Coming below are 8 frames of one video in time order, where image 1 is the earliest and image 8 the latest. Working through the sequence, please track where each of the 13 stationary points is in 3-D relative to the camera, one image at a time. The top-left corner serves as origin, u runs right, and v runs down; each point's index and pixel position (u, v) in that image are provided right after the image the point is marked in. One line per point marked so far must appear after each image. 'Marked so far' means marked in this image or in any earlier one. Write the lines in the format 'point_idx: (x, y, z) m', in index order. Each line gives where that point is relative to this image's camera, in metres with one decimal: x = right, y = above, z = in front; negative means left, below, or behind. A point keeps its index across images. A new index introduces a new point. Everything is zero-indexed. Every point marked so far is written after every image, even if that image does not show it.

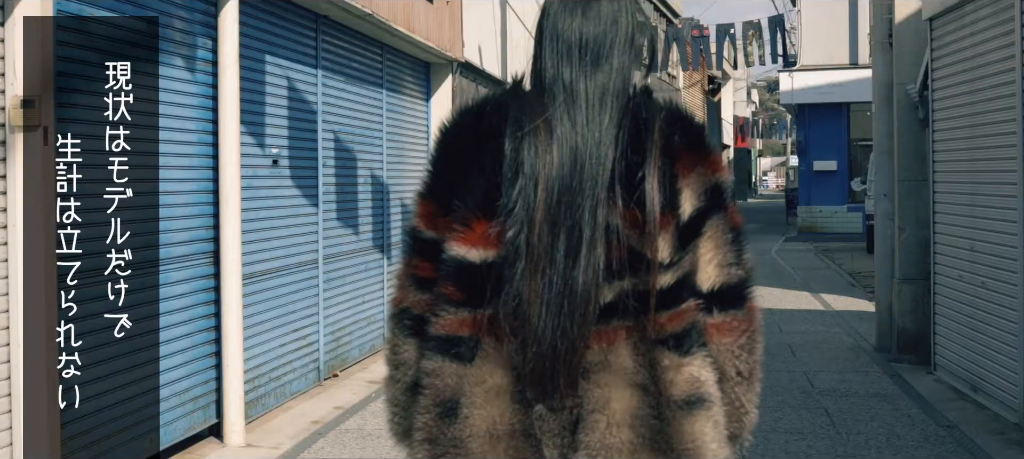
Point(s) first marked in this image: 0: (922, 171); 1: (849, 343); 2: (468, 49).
0: (+3.4, +0.5, +8.1) m
1: (+3.1, -1.1, +9.0) m
2: (-0.5, +2.1, +11.4) m
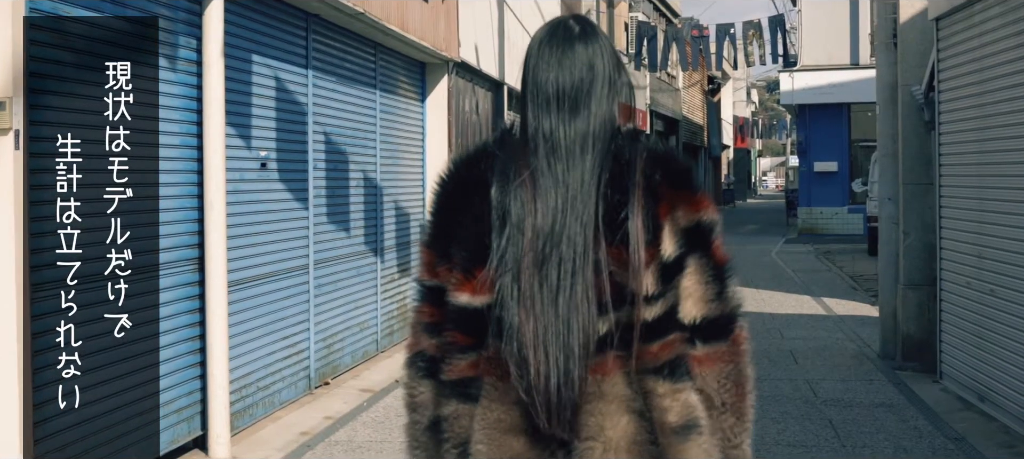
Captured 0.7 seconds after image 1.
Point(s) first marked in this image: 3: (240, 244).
0: (+3.4, +0.4, +7.9) m
1: (+3.0, -1.1, +8.8) m
2: (-0.5, +2.1, +11.2) m
3: (-1.8, -0.1, +6.4) m
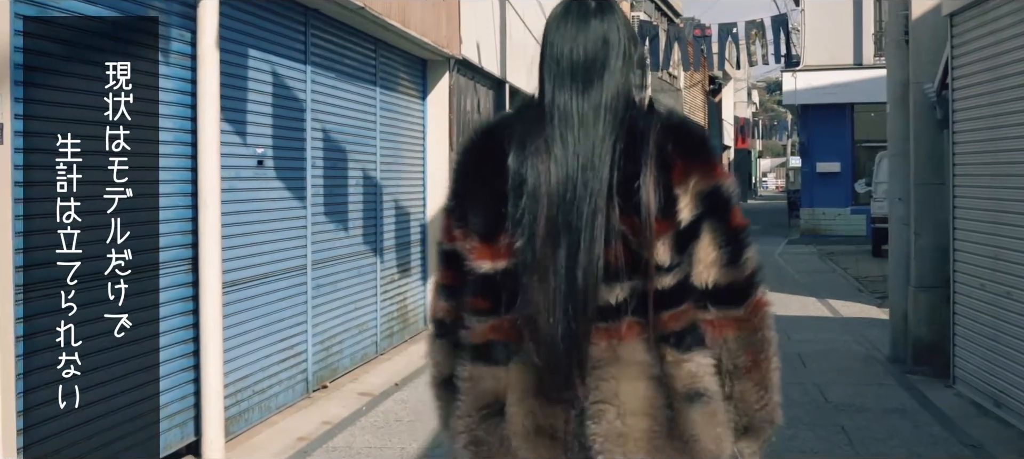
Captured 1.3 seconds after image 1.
0: (+3.4, +0.4, +7.8) m
1: (+3.1, -1.1, +8.7) m
2: (-0.5, +2.1, +11.1) m
3: (-1.7, -0.1, +6.2) m
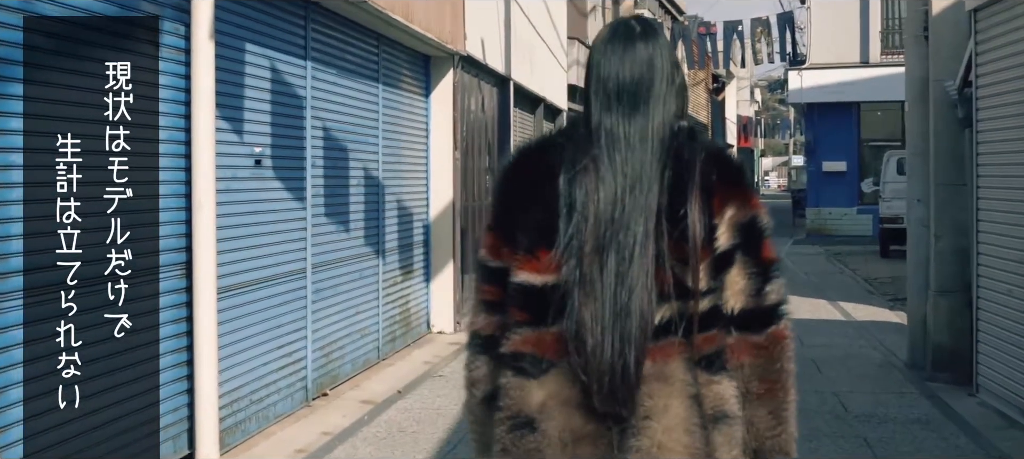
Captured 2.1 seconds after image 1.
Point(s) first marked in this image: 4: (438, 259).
0: (+3.4, +0.4, +7.5) m
1: (+3.1, -1.1, +8.4) m
2: (-0.5, +2.1, +10.8) m
3: (-1.7, -0.1, +5.9) m
4: (-0.8, -0.3, +10.2) m
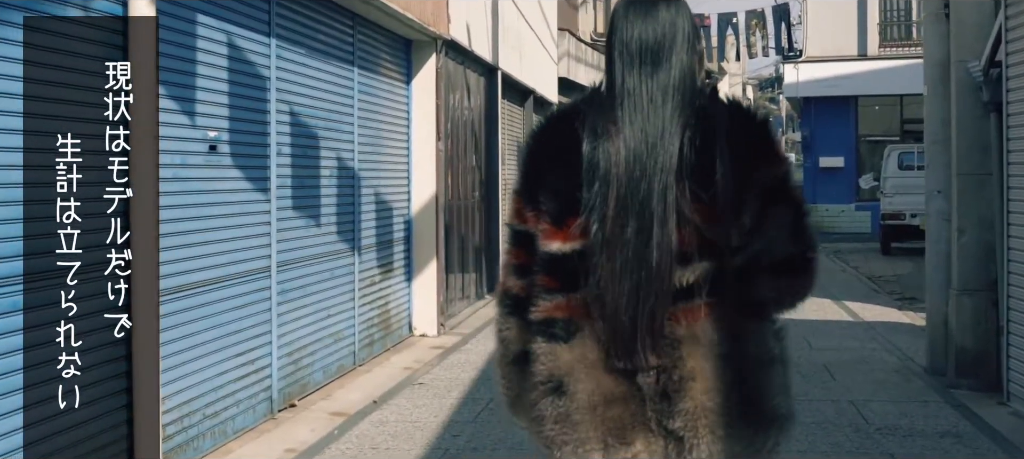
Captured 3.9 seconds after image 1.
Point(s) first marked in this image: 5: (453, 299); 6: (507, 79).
0: (+3.3, +0.5, +6.9) m
1: (+3.0, -1.1, +7.8) m
2: (-0.6, +2.1, +10.2) m
3: (-1.8, -0.1, +5.3) m
4: (-0.9, -0.3, +9.6) m
5: (-0.6, -0.7, +10.6) m
6: (-0.1, +2.1, +13.6) m
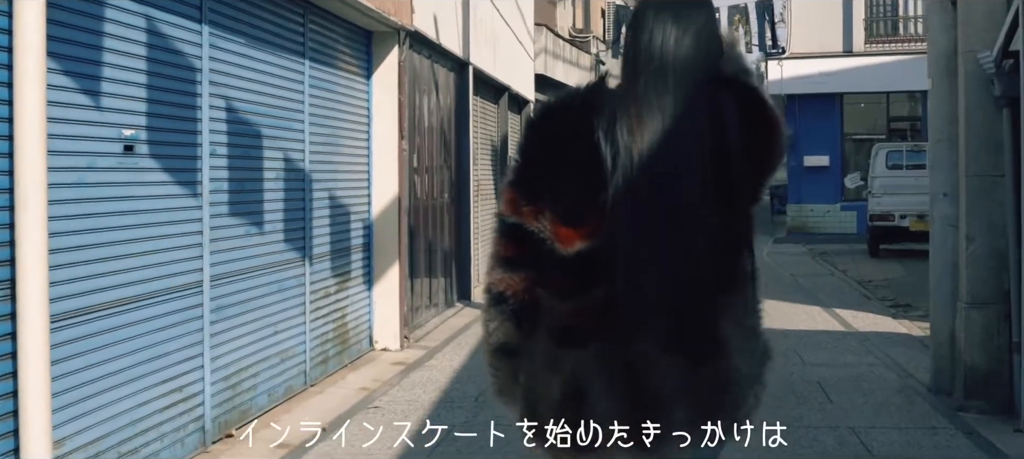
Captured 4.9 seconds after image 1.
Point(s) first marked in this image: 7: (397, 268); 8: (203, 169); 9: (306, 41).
0: (+3.1, +0.4, +6.3) m
1: (+2.8, -1.1, +7.2) m
2: (-0.9, +2.0, +9.5) m
3: (-2.0, -0.1, +4.6) m
4: (-1.2, -0.3, +8.9) m
5: (-0.9, -0.8, +9.9) m
6: (-0.4, +2.0, +13.0) m
7: (-1.0, -0.4, +8.9) m
8: (-1.8, +0.4, +5.7) m
9: (-1.6, +1.4, +7.4) m
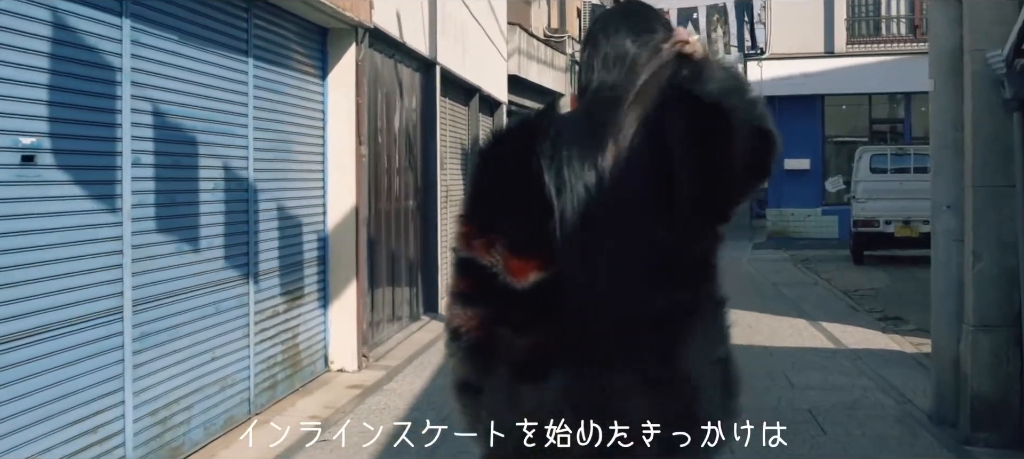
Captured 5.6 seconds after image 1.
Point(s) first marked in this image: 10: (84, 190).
0: (+2.9, +0.3, +5.7) m
1: (+2.5, -1.2, +6.6) m
2: (-1.2, +1.9, +8.8) m
3: (-2.1, -0.2, +3.9) m
4: (-1.5, -0.4, +8.2) m
5: (-1.2, -0.9, +9.2) m
6: (-0.8, +1.9, +12.3) m
7: (-1.3, -0.5, +8.2) m
8: (-2.0, +0.3, +5.1) m
9: (-1.8, +1.3, +6.8) m
10: (-2.0, +0.2, +4.6) m
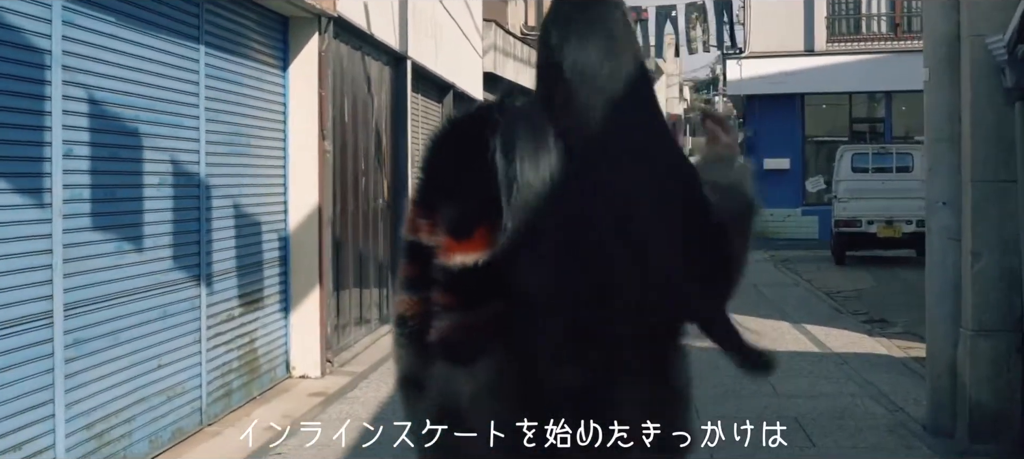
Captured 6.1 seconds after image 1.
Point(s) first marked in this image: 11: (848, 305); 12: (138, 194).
0: (+2.7, +0.3, +5.4) m
1: (+2.3, -1.2, +6.3) m
2: (-1.4, +2.0, +8.4) m
3: (-2.3, -0.2, +3.4) m
4: (-1.7, -0.4, +7.8) m
5: (-1.5, -0.9, +8.8) m
6: (-1.1, +1.9, +11.9) m
7: (-1.5, -0.5, +7.8) m
8: (-2.2, +0.3, +4.6) m
9: (-2.0, +1.3, +6.3) m
10: (-2.2, +0.2, +4.2) m
11: (+4.0, -0.9, +11.7) m
12: (-2.1, +0.2, +5.4) m
